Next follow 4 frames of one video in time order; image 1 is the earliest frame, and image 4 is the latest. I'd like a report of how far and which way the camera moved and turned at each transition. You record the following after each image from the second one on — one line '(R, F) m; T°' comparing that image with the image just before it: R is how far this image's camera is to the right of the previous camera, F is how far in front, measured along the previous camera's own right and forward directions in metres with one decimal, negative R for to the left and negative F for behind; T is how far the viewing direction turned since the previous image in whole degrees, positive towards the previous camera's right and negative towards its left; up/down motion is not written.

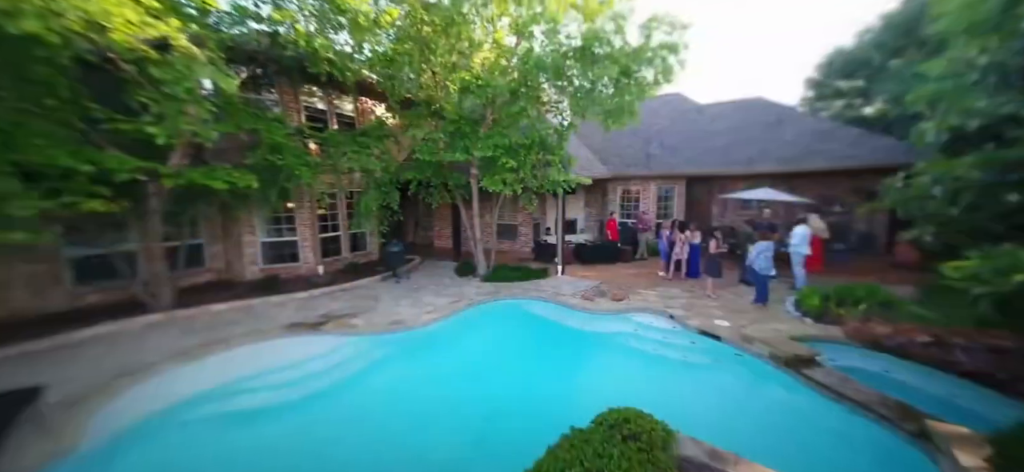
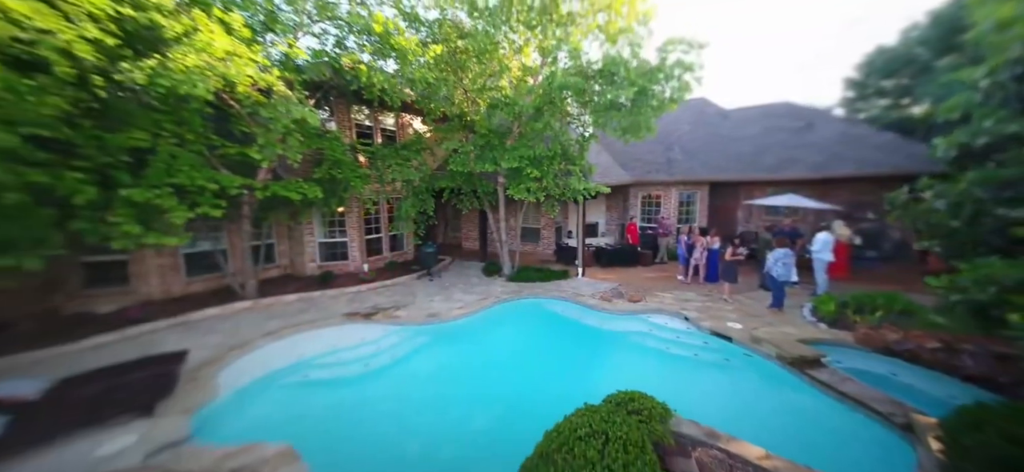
(0.0, -0.7) m; -4°
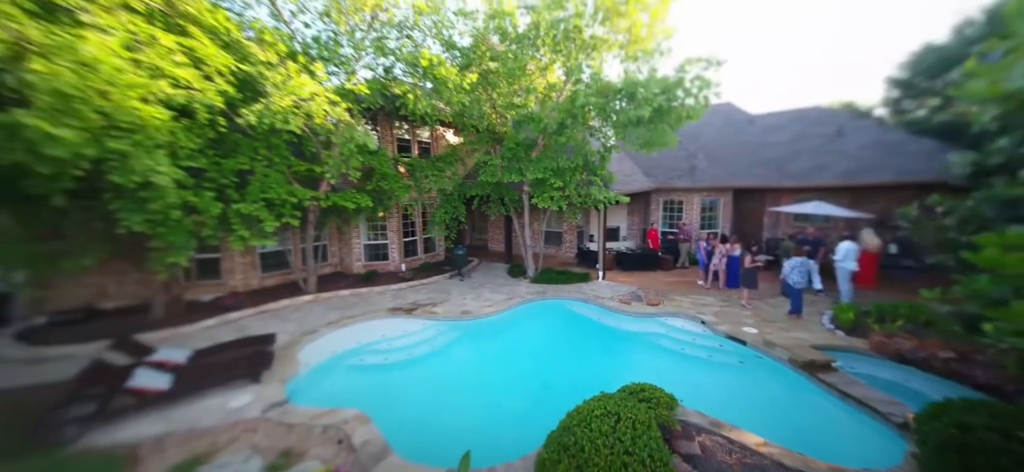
(-0.1, -0.6) m; -4°
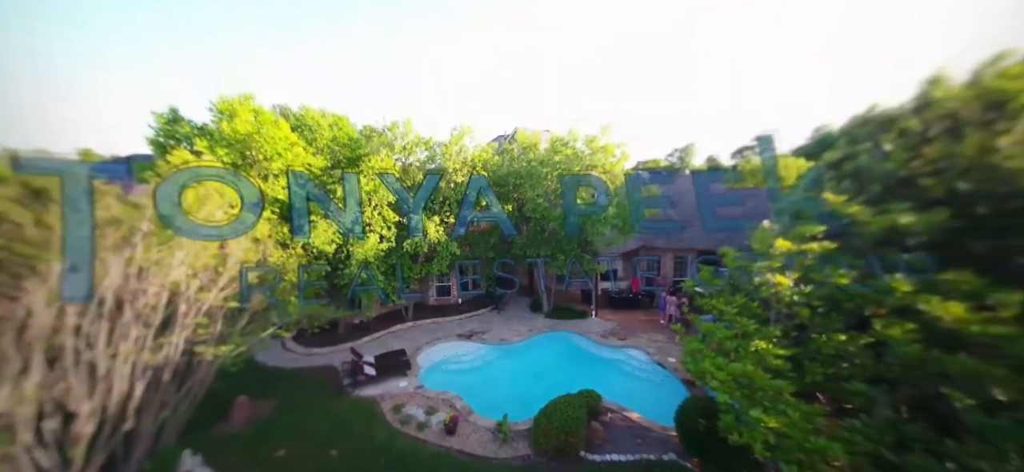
(+0.2, -4.0) m; -5°
